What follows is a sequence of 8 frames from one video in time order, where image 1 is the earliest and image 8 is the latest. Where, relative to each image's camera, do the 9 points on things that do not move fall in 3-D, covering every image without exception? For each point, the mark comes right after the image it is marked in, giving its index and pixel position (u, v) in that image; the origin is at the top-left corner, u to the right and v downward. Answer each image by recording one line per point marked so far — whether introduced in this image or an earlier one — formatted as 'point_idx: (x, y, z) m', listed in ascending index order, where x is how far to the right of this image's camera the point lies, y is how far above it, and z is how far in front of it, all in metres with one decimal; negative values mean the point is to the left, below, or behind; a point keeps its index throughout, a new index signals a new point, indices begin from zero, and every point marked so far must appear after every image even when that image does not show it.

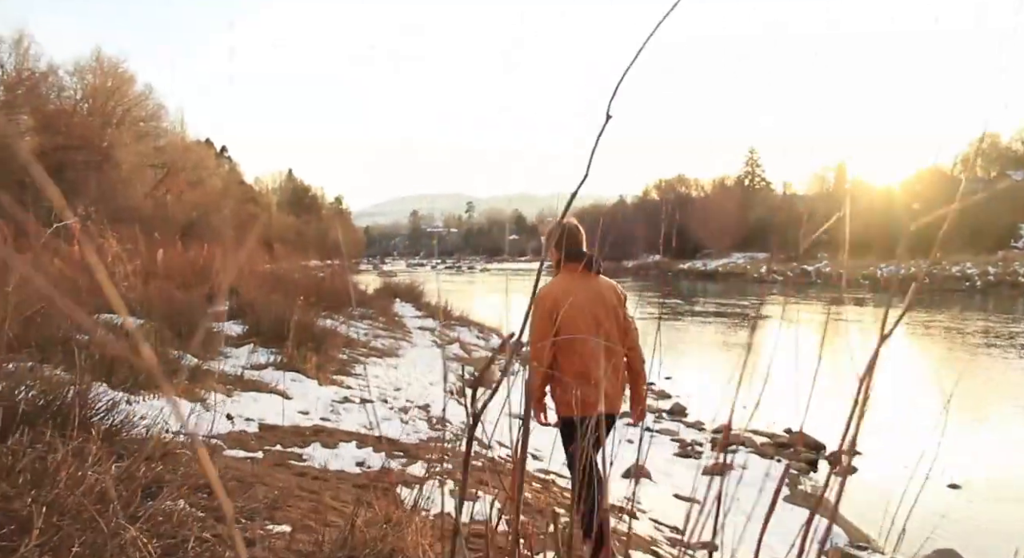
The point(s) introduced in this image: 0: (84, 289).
0: (-5.5, -0.2, +9.5) m
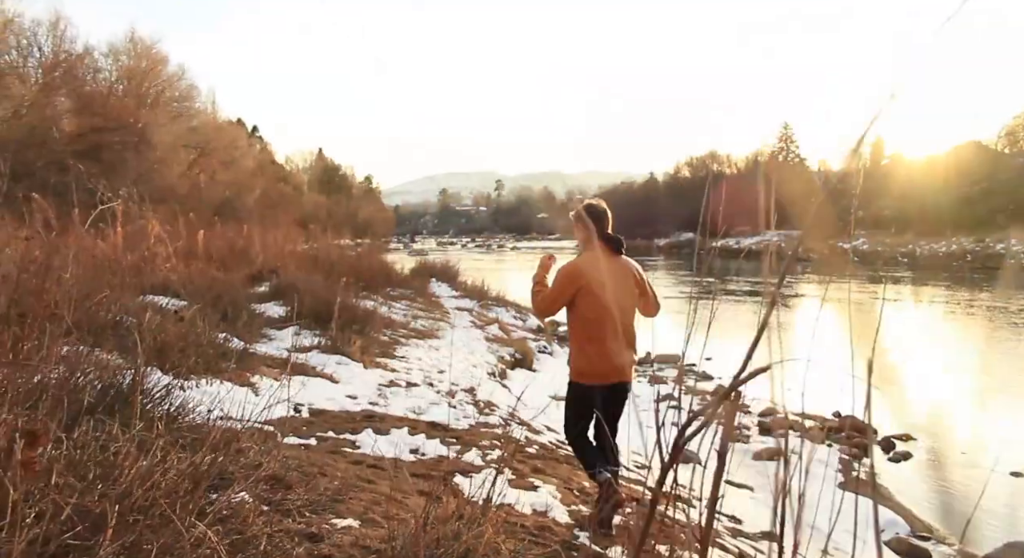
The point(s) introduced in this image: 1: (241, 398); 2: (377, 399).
0: (-5.0, +0.1, +9.5) m
1: (-2.0, -0.9, +5.6) m
2: (-1.2, -1.1, +6.8) m
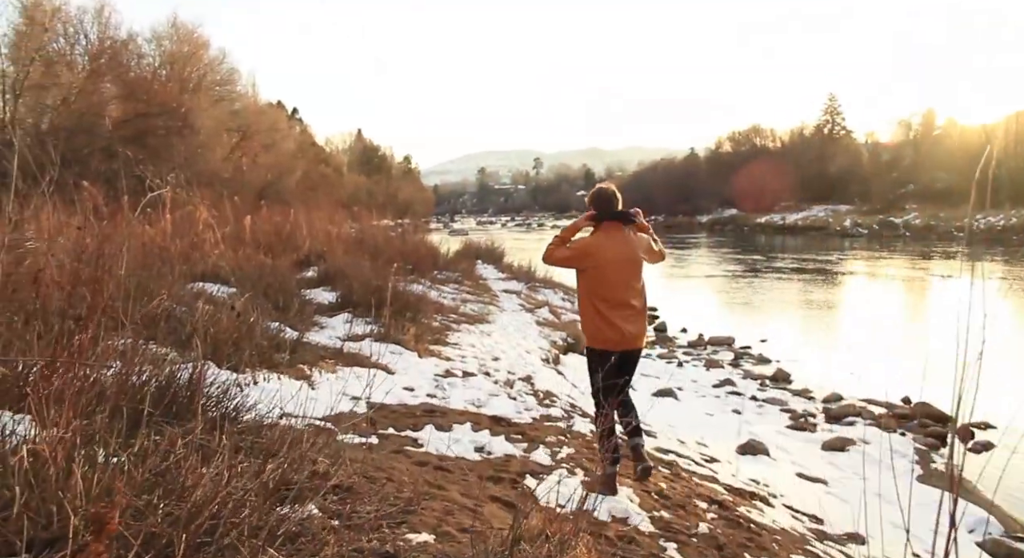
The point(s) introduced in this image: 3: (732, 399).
0: (-4.3, +0.2, +9.4) m
1: (-1.5, -0.8, +5.4) m
2: (-0.7, -1.0, +6.6) m
3: (+3.1, -1.7, +10.7) m
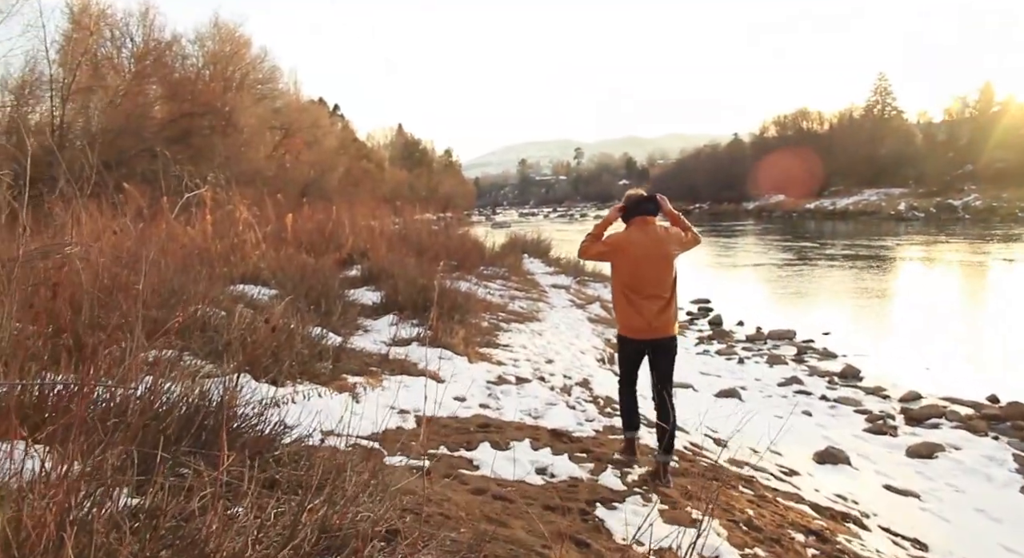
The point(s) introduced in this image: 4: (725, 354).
0: (-3.7, +0.2, +9.1) m
1: (-1.1, -0.9, +5.0) m
2: (-0.2, -1.0, +6.1) m
3: (+3.8, -1.6, +10.0) m
4: (+3.7, -1.3, +12.8) m
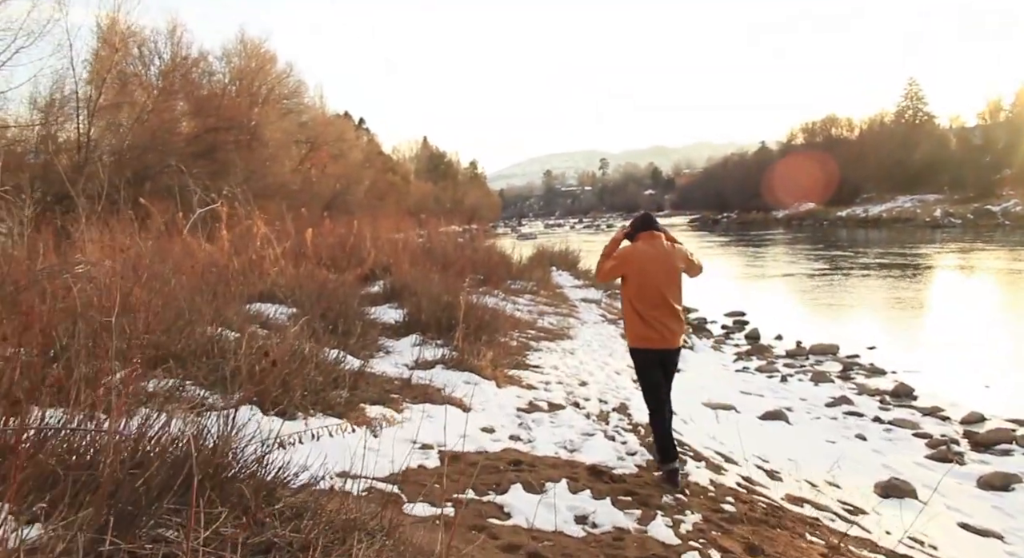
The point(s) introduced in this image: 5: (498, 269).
0: (-3.3, 0.0, +8.7) m
1: (-0.9, -1.0, +4.5) m
2: (0.0, -1.1, +5.6) m
3: (+4.2, -1.7, +9.3) m
4: (+4.1, -1.5, +12.2) m
5: (-0.3, +0.2, +16.1) m
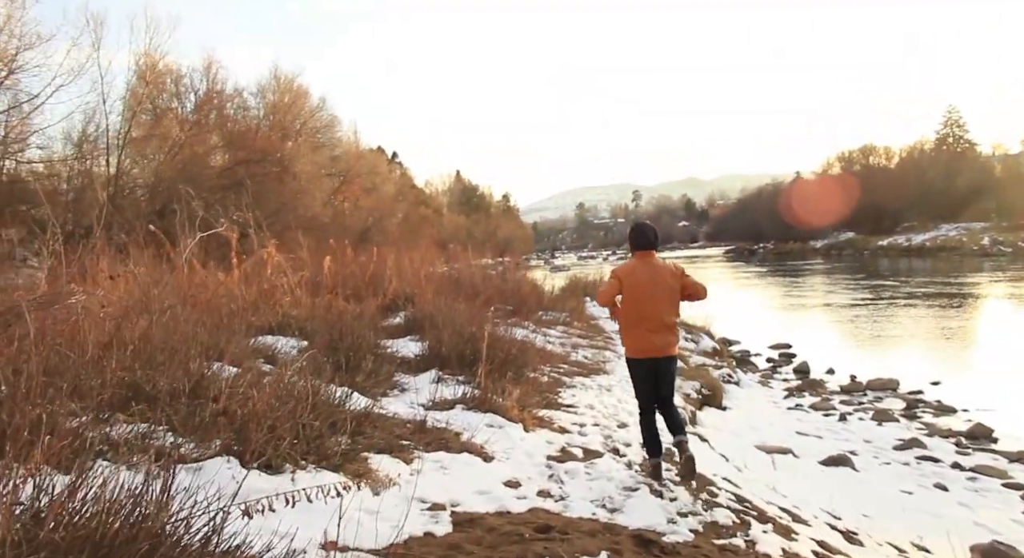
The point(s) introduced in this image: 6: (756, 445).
0: (-3.0, -0.4, +8.1) m
1: (-0.8, -1.1, +3.7) m
2: (+0.2, -1.3, +4.7) m
3: (+4.6, -2.0, +8.2) m
4: (+4.6, -1.9, +11.1) m
5: (+0.3, -0.4, +15.3) m
6: (+2.7, -1.9, +8.4) m
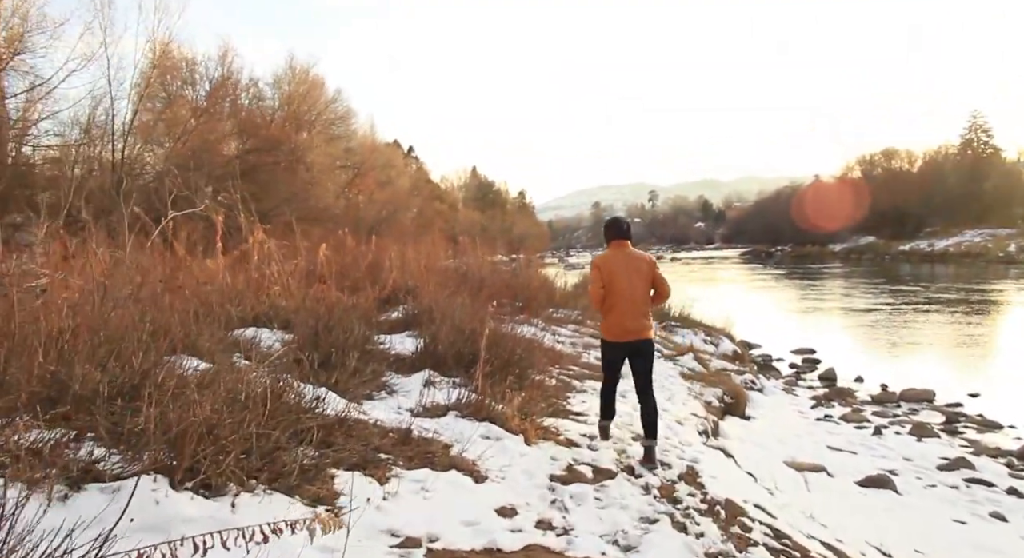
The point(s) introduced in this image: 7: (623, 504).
0: (-2.9, -0.2, +7.4) m
1: (-0.8, -1.0, +2.9) m
2: (+0.2, -1.2, +3.9) m
3: (+4.6, -2.1, +7.3) m
4: (+4.7, -2.0, +10.2) m
5: (+0.5, -0.3, +14.6) m
6: (+2.8, -1.9, +7.6) m
7: (+0.6, -1.3, +4.3) m
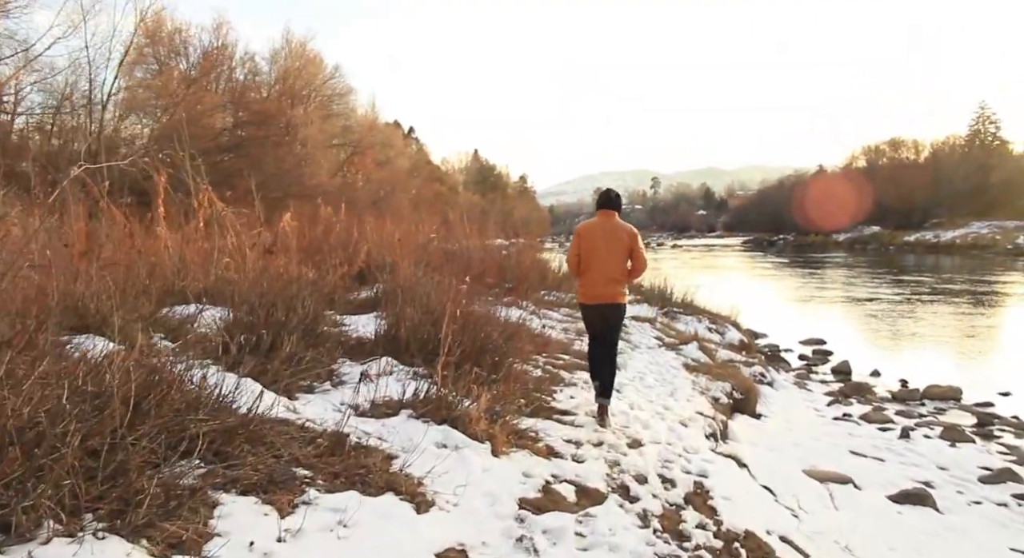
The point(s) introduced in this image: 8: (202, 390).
0: (-3.1, +0.1, +6.3) m
1: (-1.0, -0.9, +1.8) m
2: (0.0, -1.1, +2.9) m
3: (+4.4, -1.9, +6.3) m
4: (+4.5, -1.8, +9.2) m
5: (+0.4, 0.0, +13.5) m
6: (+2.6, -1.7, +6.6) m
7: (+0.4, -1.1, +3.3) m
8: (-1.4, -0.6, +3.5) m
